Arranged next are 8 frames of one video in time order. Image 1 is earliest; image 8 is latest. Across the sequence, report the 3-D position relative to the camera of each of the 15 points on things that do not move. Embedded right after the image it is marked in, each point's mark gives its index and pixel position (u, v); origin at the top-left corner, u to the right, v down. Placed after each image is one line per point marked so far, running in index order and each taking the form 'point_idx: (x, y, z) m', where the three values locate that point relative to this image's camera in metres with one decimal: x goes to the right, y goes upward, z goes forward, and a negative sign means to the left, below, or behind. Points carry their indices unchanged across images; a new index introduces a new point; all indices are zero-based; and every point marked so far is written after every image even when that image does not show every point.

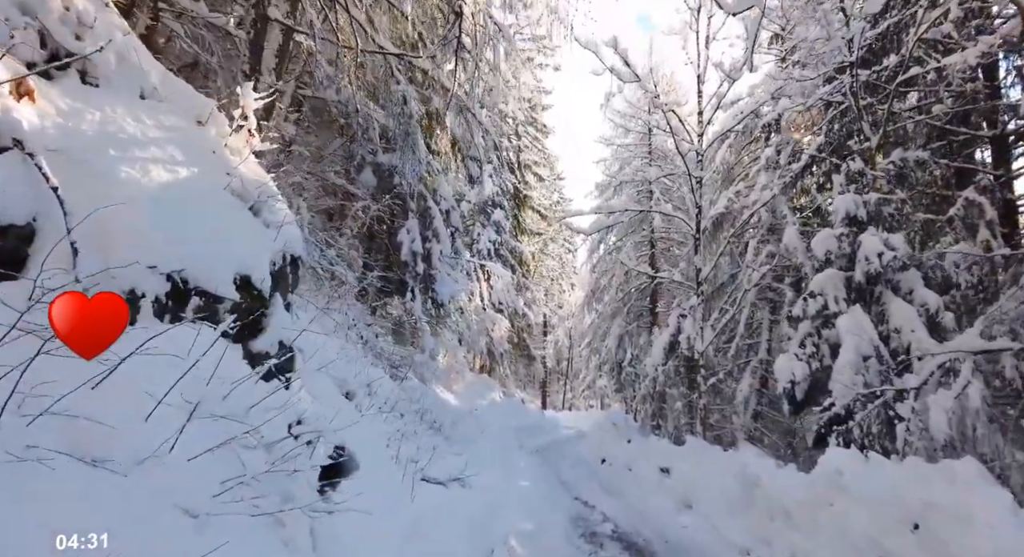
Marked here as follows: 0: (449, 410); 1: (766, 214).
0: (-1.3, -2.8, +14.3) m
1: (+5.0, +1.3, +13.3) m
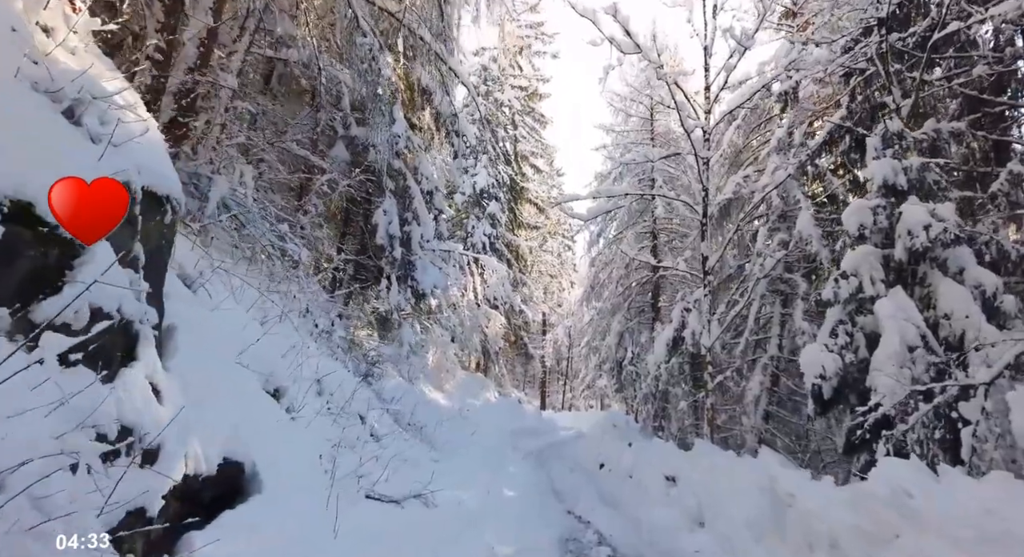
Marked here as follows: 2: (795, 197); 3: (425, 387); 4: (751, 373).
0: (-1.5, -2.6, +13.4) m
1: (+4.9, +1.5, +12.3) m
2: (+5.2, +1.5, +12.3) m
3: (-2.0, -2.5, +15.4) m
4: (+4.6, -1.8, +12.8) m
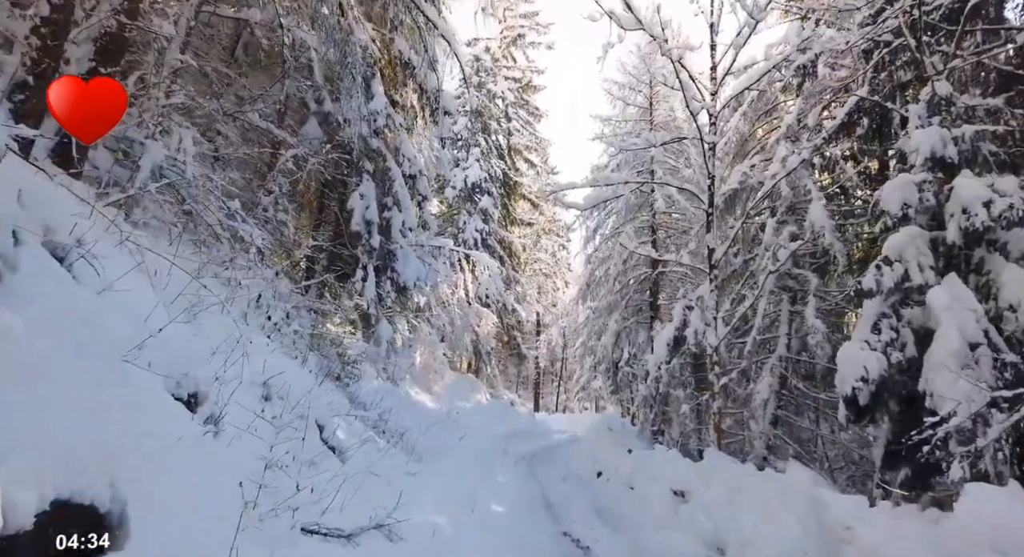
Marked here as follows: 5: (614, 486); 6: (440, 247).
0: (-1.7, -2.5, +12.5) m
1: (+4.7, +1.6, +11.5) m
2: (+5.0, +1.6, +11.5) m
3: (-2.2, -2.4, +14.5) m
4: (+4.4, -1.7, +12.0) m
5: (+1.4, -2.8, +9.1) m
6: (-1.8, +0.8, +17.0) m
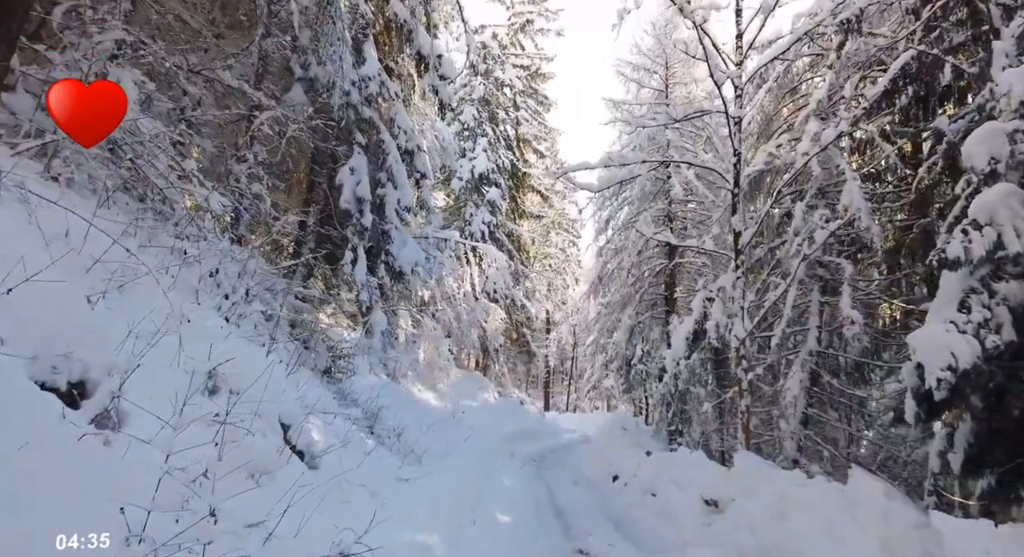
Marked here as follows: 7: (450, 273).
0: (-1.5, -2.3, +11.7) m
1: (+4.9, +1.8, +10.7) m
2: (+5.2, +1.8, +10.6) m
3: (-2.0, -2.2, +13.7) m
4: (+4.5, -1.5, +11.1) m
5: (+1.5, -2.7, +8.2) m
6: (-1.6, +1.0, +16.2) m
7: (-1.5, +0.1, +16.3) m
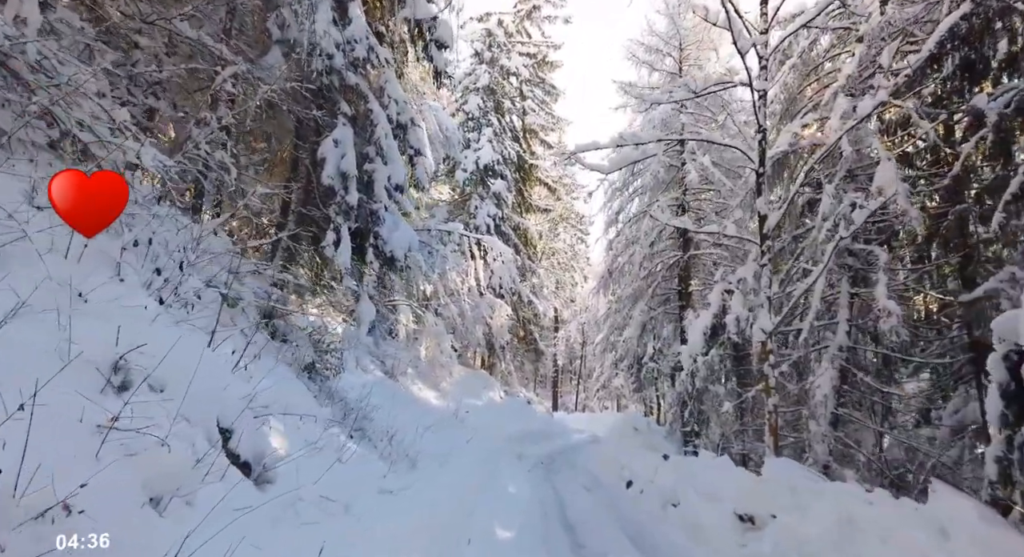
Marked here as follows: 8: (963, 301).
0: (-1.4, -2.2, +11.0) m
1: (+4.9, +1.9, +9.8) m
2: (+5.2, +2.0, +9.8) m
3: (-1.9, -2.1, +13.0) m
4: (+4.6, -1.4, +10.2) m
5: (+1.5, -2.5, +7.4) m
6: (-1.5, +1.1, +15.5) m
7: (-1.4, +0.3, +15.5) m
8: (+6.2, -0.3, +9.2) m
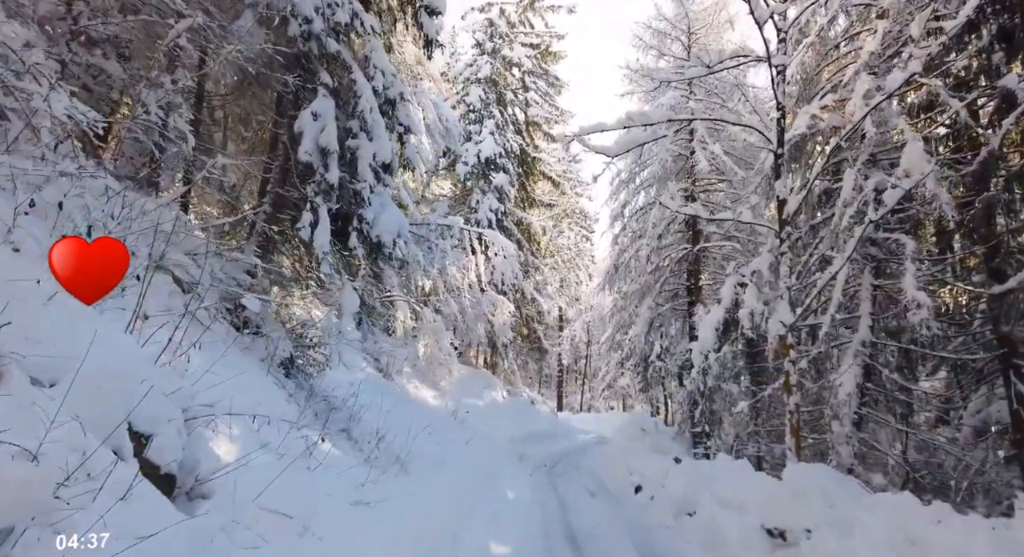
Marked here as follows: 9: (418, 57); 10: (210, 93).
0: (-1.4, -2.1, +10.4) m
1: (+4.9, +2.1, +9.2) m
2: (+5.2, +2.1, +9.1) m
3: (-1.9, -2.0, +12.4) m
4: (+4.6, -1.2, +9.6) m
5: (+1.5, -2.4, +6.8) m
6: (-1.4, +1.2, +14.9) m
7: (-1.3, +0.4, +14.9) m
8: (+6.2, -0.2, +8.5) m
9: (-1.6, +3.6, +11.0) m
10: (-3.7, +2.3, +8.2) m
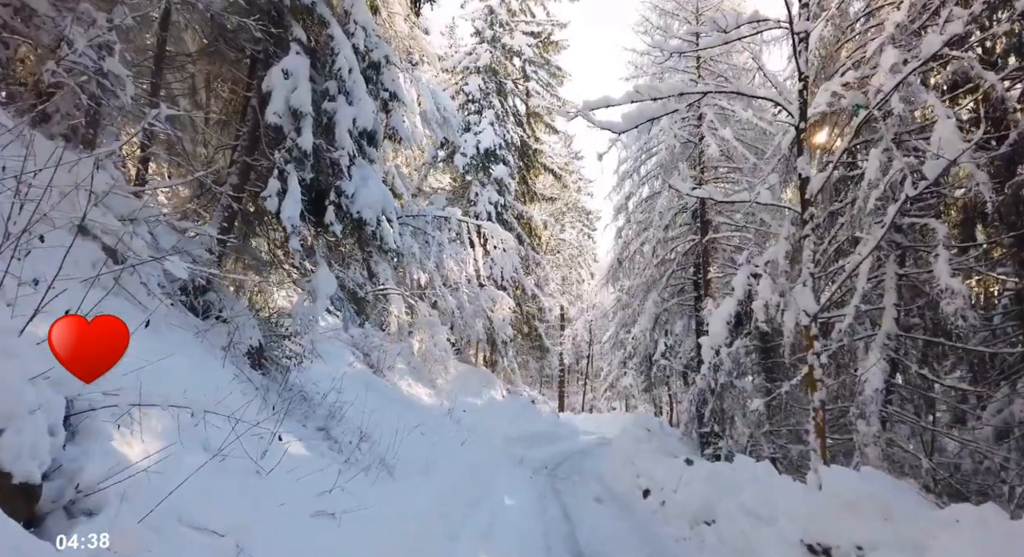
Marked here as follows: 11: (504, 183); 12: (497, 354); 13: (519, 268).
0: (-1.5, -1.9, +9.7) m
1: (+4.9, +2.2, +8.5) m
2: (+5.2, +2.3, +8.5) m
3: (-1.9, -1.8, +11.7) m
4: (+4.6, -1.1, +8.9) m
5: (+1.5, -2.2, +6.2) m
6: (-1.4, +1.4, +14.2) m
7: (-1.3, +0.5, +14.3) m
8: (+6.1, 0.0, +7.9) m
9: (-1.6, +3.8, +10.4) m
10: (-3.7, +2.4, +7.5) m
11: (-0.2, +2.8, +19.5) m
12: (-0.4, -2.1, +19.0) m
13: (+0.2, +0.3, +18.3) m
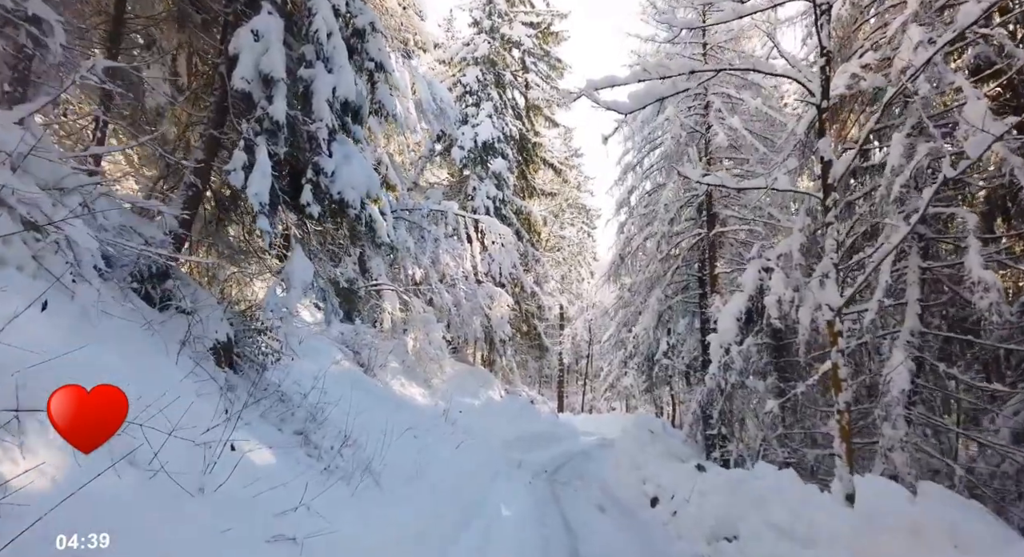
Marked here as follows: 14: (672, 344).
0: (-1.5, -1.8, +9.2) m
1: (+4.9, +2.3, +7.9) m
2: (+5.2, +2.3, +7.9) m
3: (-1.9, -1.7, +11.1) m
4: (+4.6, -1.0, +8.4) m
5: (+1.5, -2.1, +5.6) m
6: (-1.5, +1.5, +13.7) m
7: (-1.4, +0.6, +13.7) m
8: (+6.1, +0.1, +7.3) m
9: (-1.6, +3.9, +9.8) m
10: (-3.7, +2.5, +6.9) m
11: (-0.3, +2.9, +18.9) m
12: (-0.5, -2.0, +18.4) m
13: (+0.2, +0.4, +17.7) m
14: (+3.5, -1.4, +14.4) m
